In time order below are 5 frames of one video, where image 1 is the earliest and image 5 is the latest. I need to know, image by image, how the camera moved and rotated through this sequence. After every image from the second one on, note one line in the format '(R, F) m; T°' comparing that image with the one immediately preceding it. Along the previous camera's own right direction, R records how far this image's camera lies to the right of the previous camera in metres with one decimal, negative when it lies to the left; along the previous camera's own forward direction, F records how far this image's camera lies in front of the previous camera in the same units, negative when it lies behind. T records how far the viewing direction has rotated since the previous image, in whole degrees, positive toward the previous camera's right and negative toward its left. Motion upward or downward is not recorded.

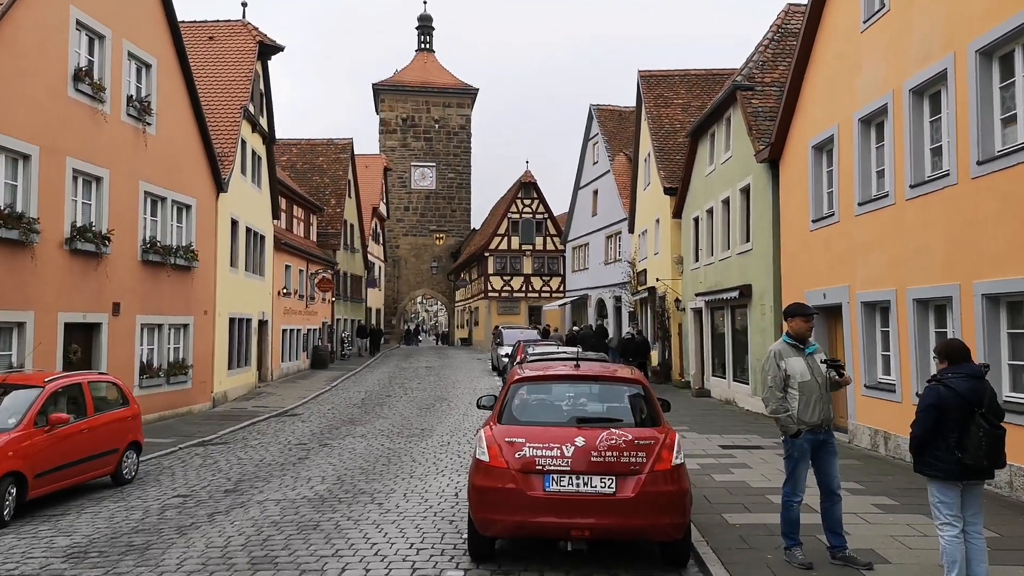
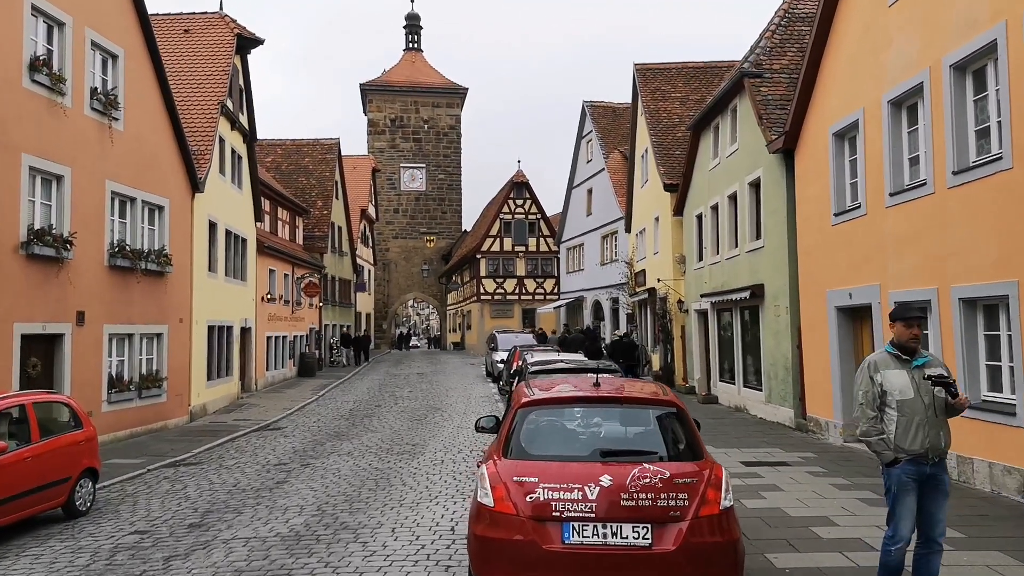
(-0.1, +1.1) m; +1°
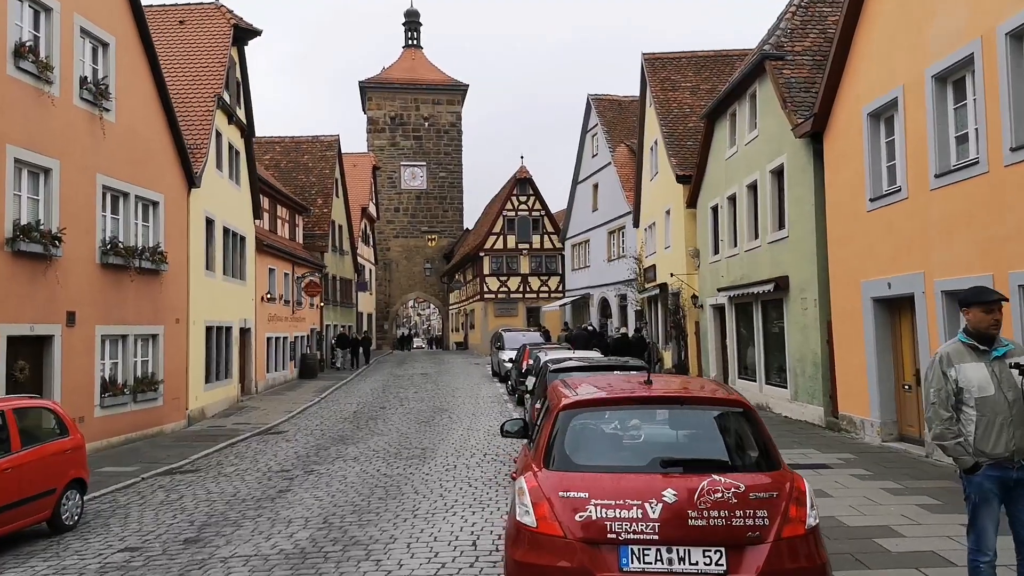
(-0.2, +0.7) m; 0°
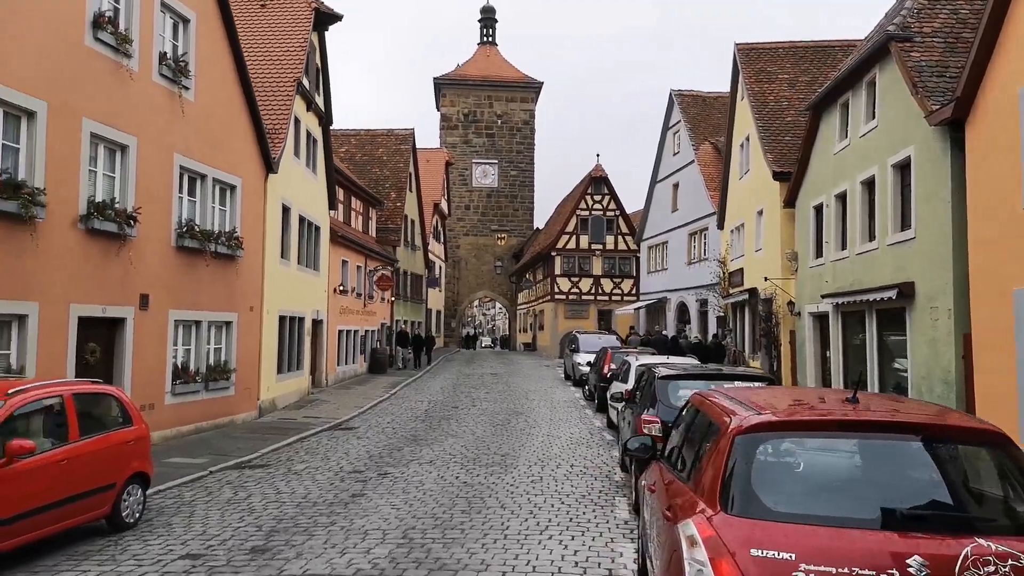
(-0.5, +1.0) m; -5°
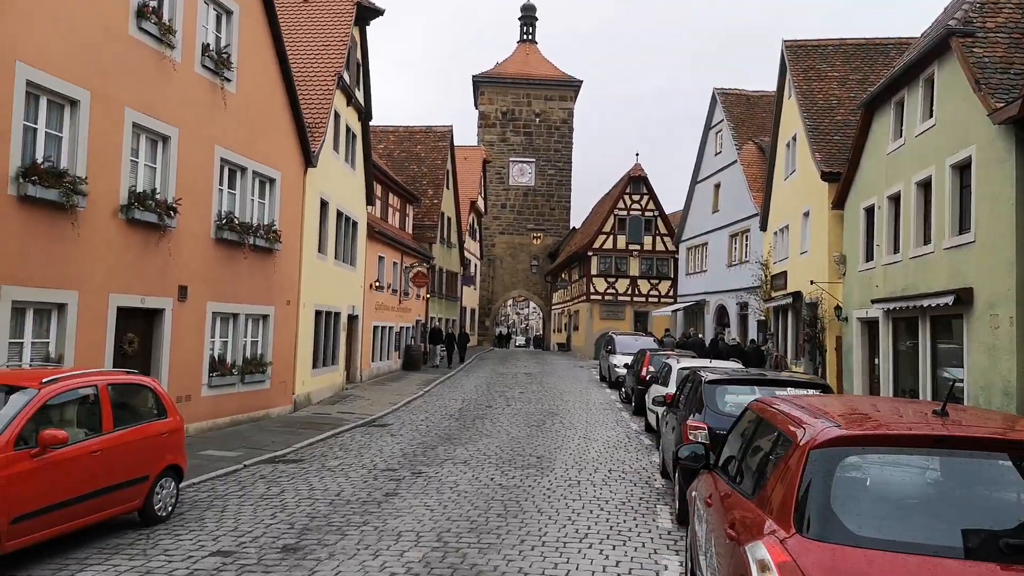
(-0.1, +0.3) m; -3°
